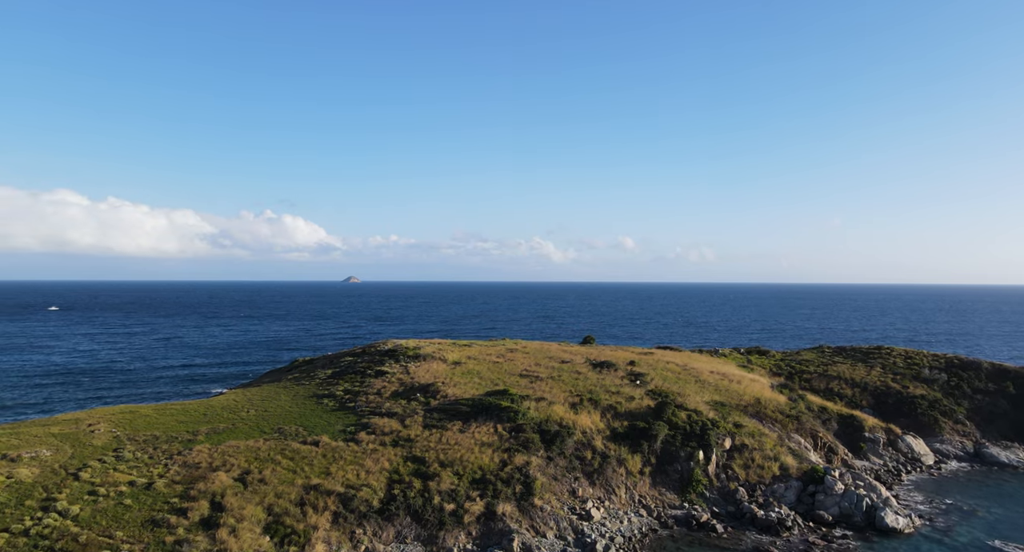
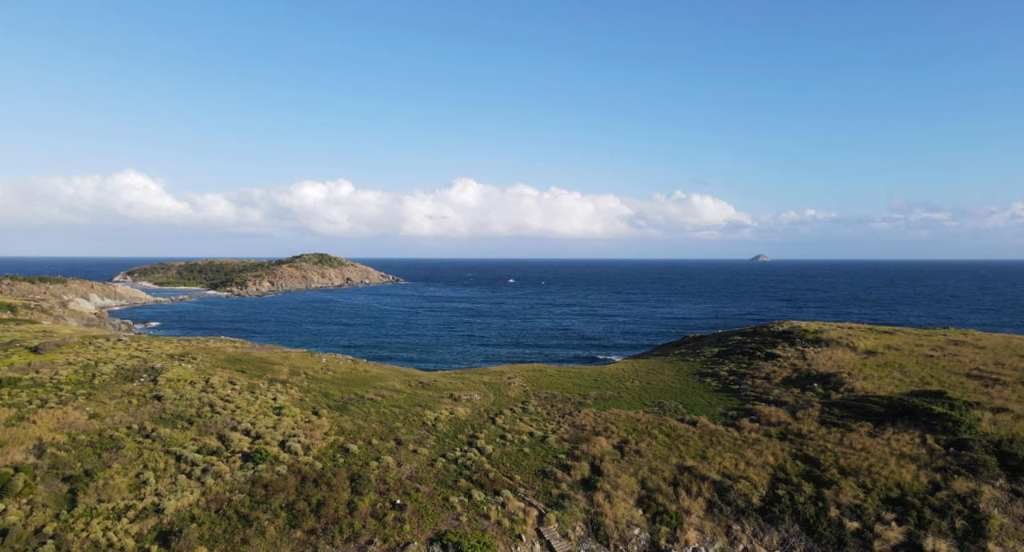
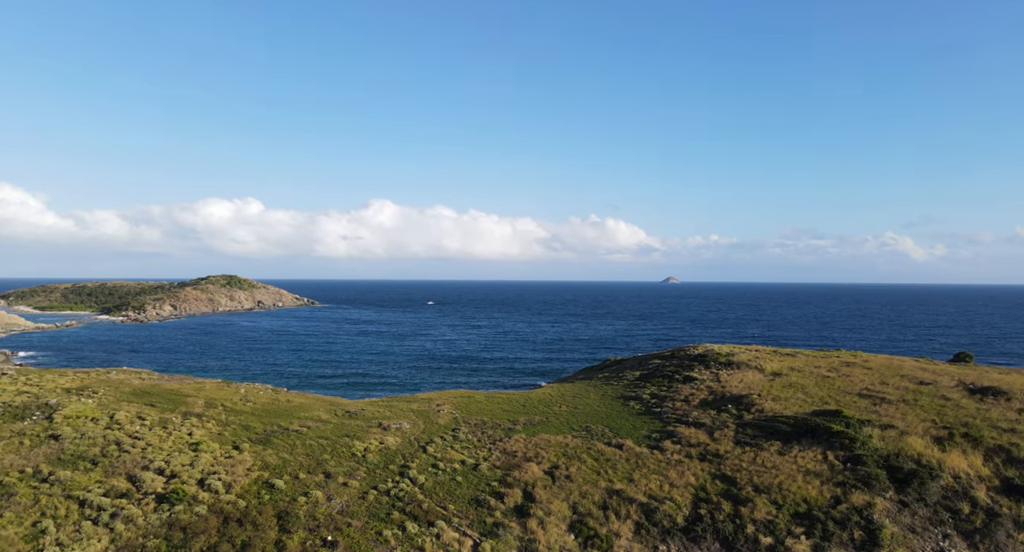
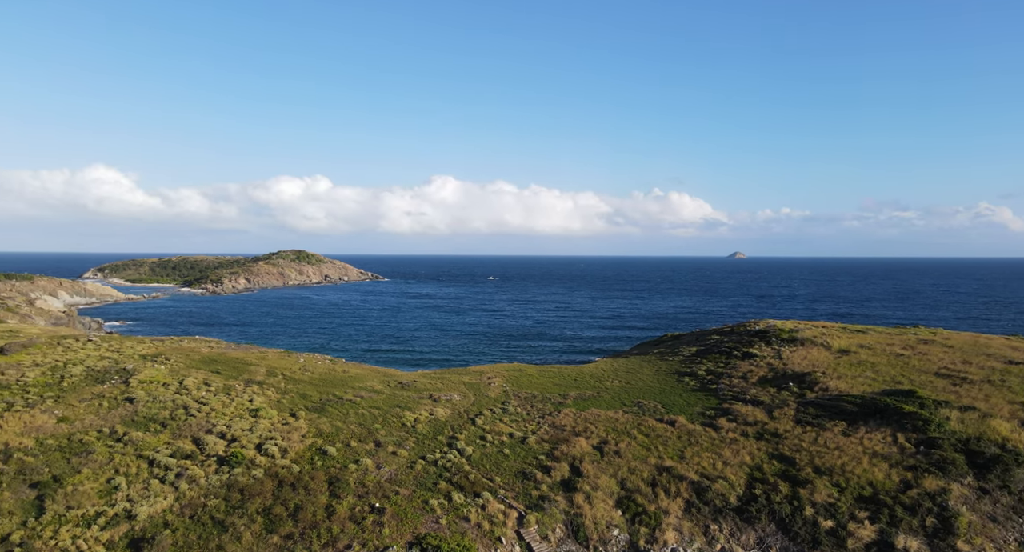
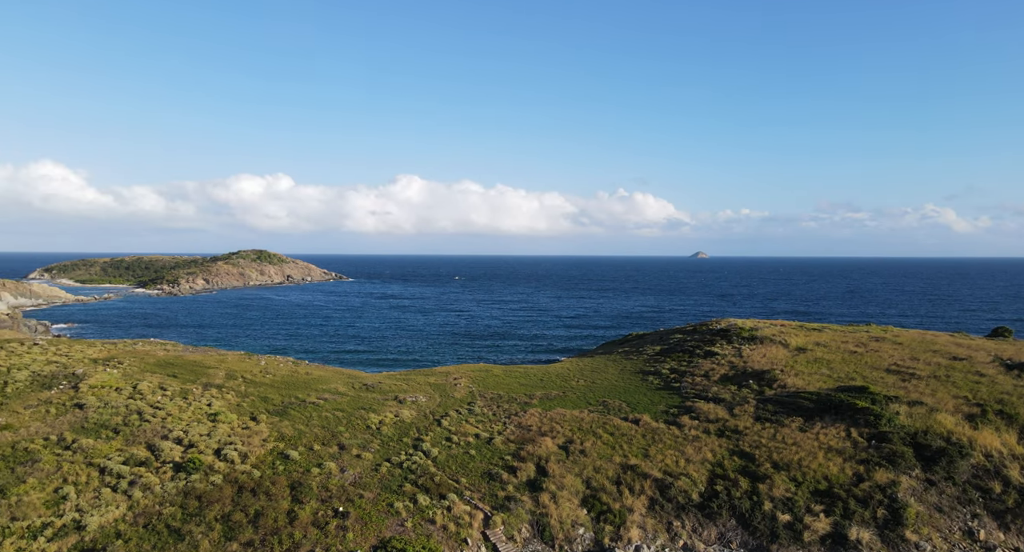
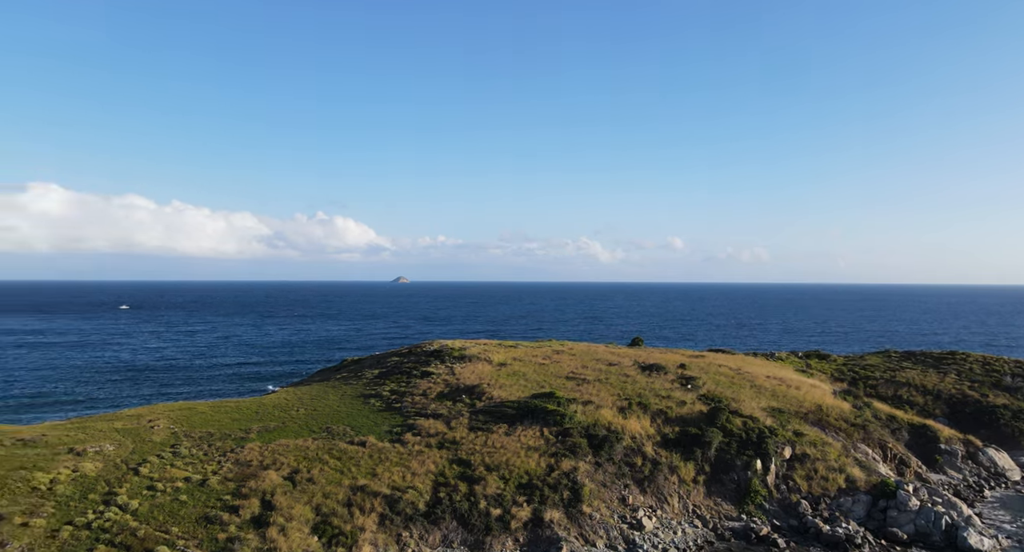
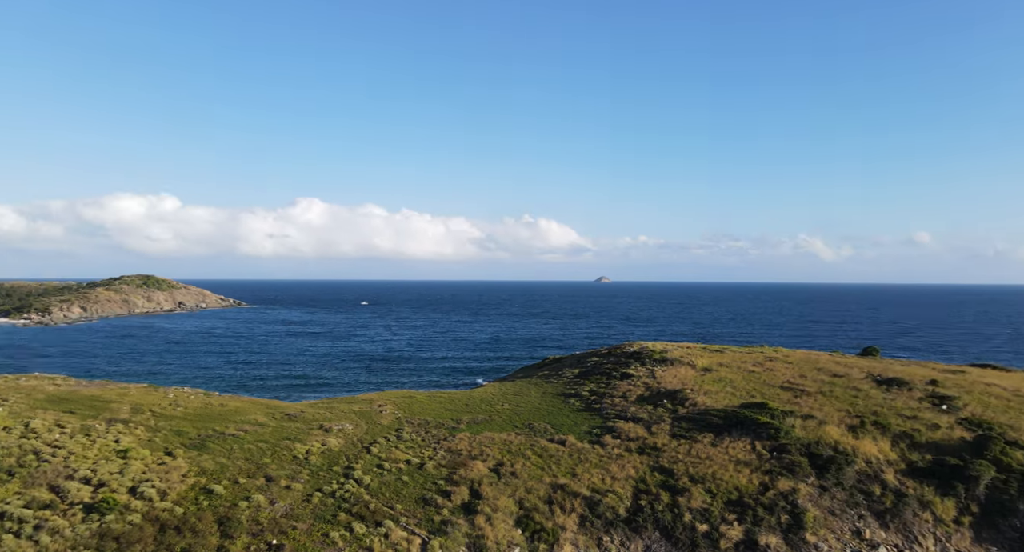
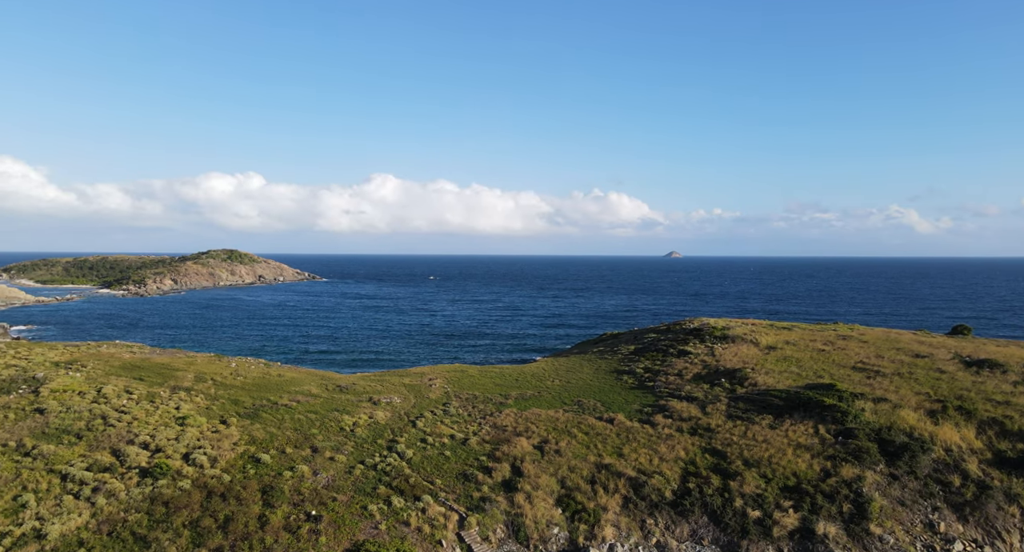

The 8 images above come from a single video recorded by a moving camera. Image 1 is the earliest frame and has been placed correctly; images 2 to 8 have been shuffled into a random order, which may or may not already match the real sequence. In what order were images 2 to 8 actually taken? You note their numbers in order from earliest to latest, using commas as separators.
6, 7, 3, 8, 5, 4, 2
